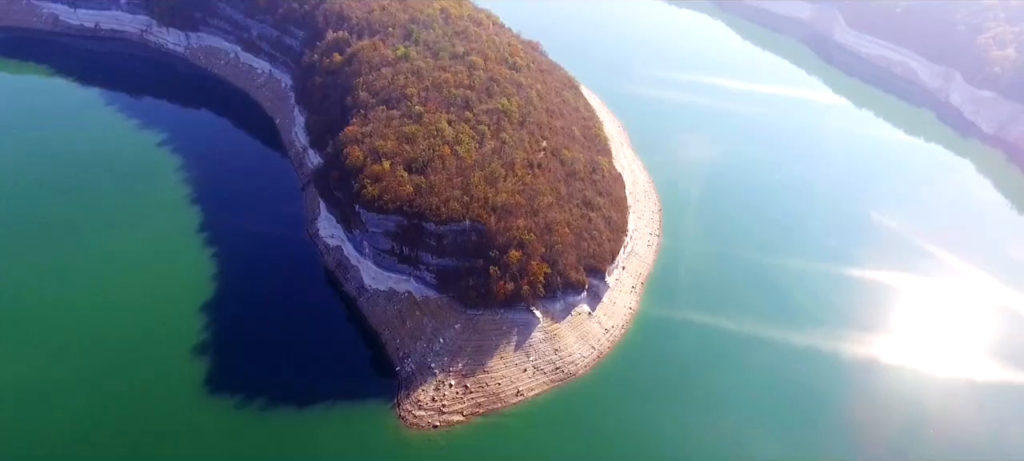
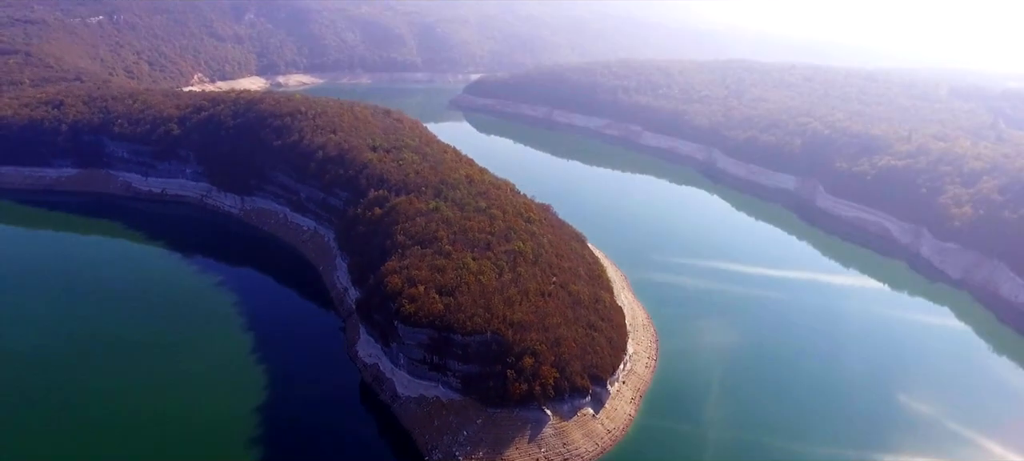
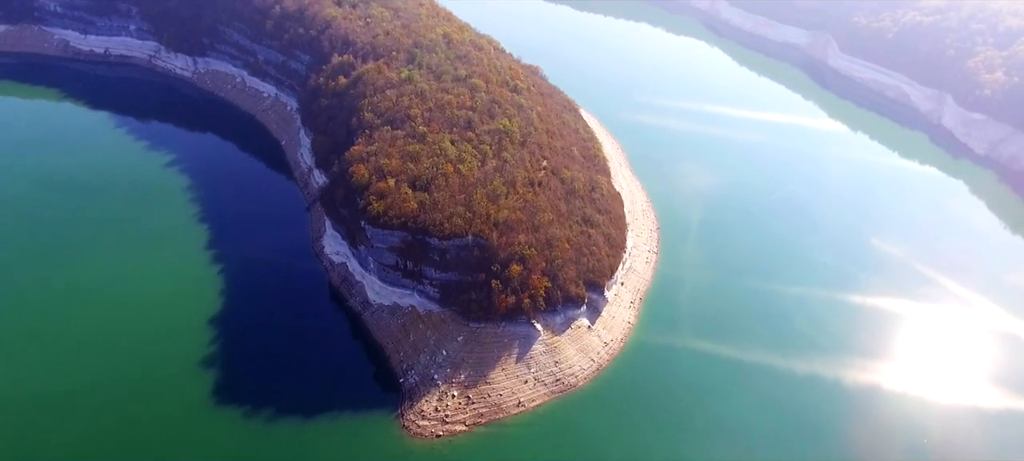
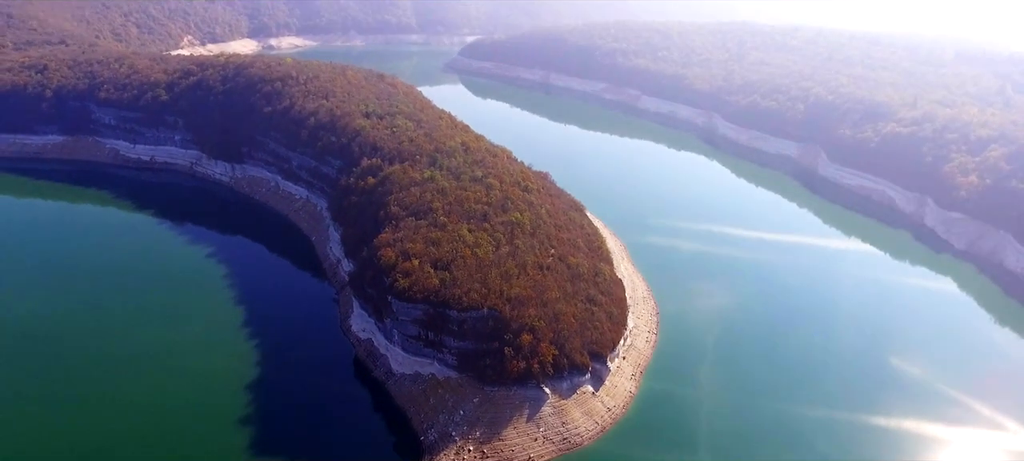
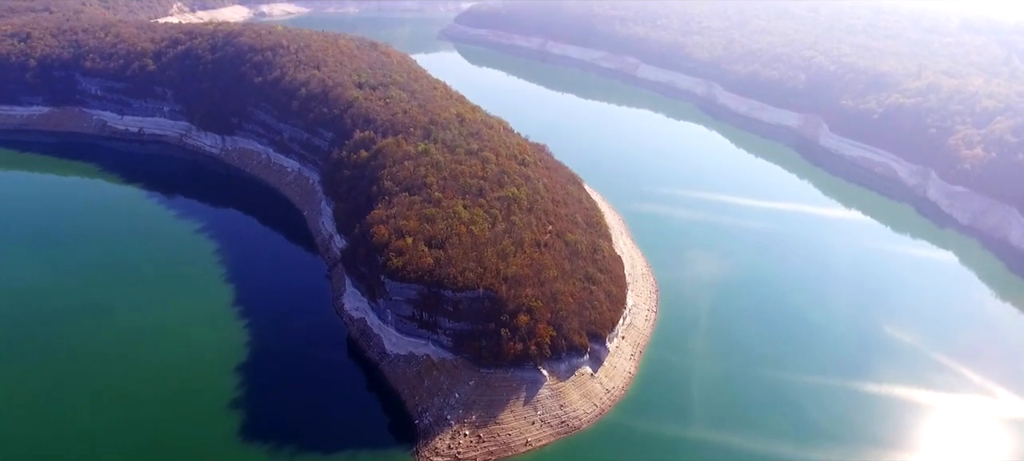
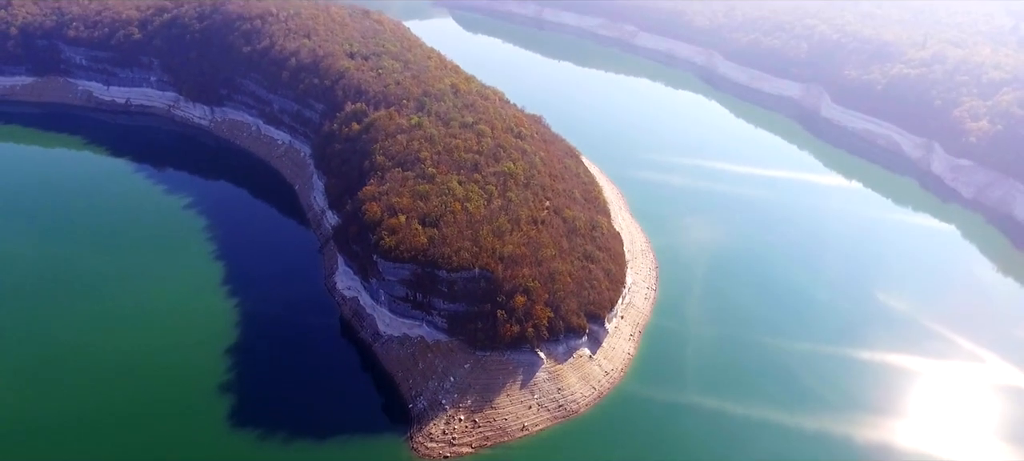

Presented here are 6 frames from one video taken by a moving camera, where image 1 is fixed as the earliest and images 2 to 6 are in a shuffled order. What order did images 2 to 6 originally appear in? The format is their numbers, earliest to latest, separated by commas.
3, 6, 5, 4, 2
